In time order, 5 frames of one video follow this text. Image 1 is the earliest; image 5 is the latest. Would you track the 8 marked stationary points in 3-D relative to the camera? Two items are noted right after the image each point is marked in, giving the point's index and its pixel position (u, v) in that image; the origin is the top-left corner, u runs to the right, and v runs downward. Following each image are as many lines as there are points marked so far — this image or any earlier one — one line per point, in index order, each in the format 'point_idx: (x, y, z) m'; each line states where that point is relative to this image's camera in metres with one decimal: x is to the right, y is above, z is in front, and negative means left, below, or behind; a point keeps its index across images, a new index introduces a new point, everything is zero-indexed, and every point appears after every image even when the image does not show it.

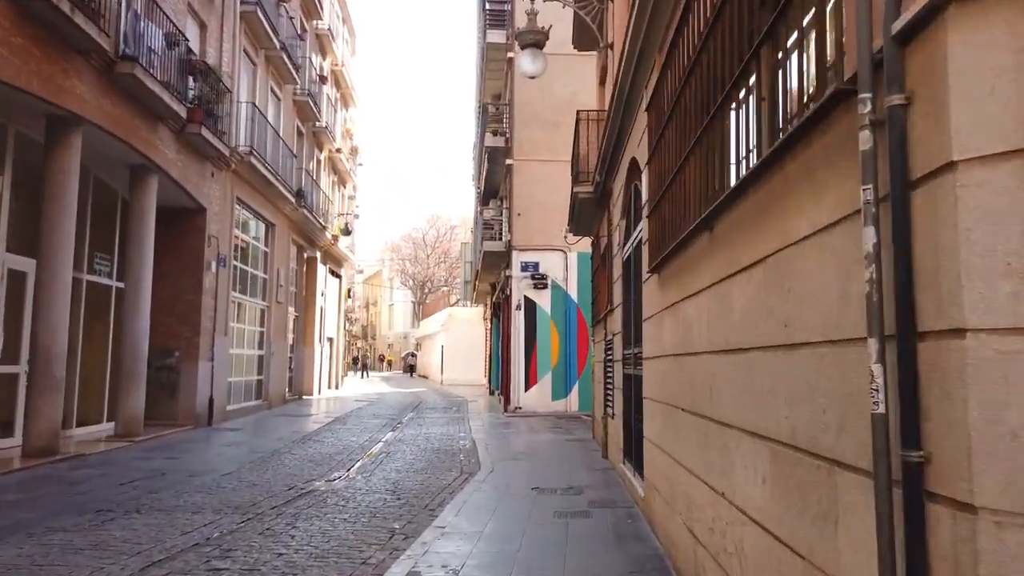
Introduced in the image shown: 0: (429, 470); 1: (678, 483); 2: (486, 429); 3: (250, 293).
0: (-1.2, -2.5, +10.4) m
1: (+1.1, -1.3, +4.8) m
2: (-0.6, -3.1, +16.5) m
3: (-7.0, -0.1, +19.8) m
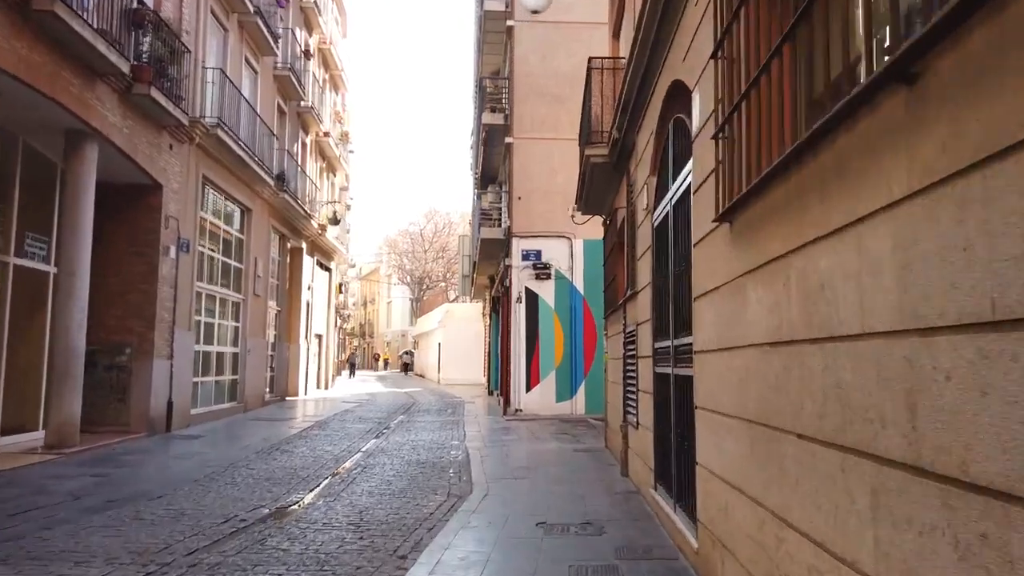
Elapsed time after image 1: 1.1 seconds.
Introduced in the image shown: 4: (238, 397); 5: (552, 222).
0: (-1.2, -2.3, +8.4) m
1: (+1.1, -1.1, +2.9) m
2: (-0.6, -2.9, +14.5) m
3: (-7.0, +0.1, +17.9) m
4: (-7.1, -2.8, +19.3) m
5: (+1.0, +1.7, +19.8) m
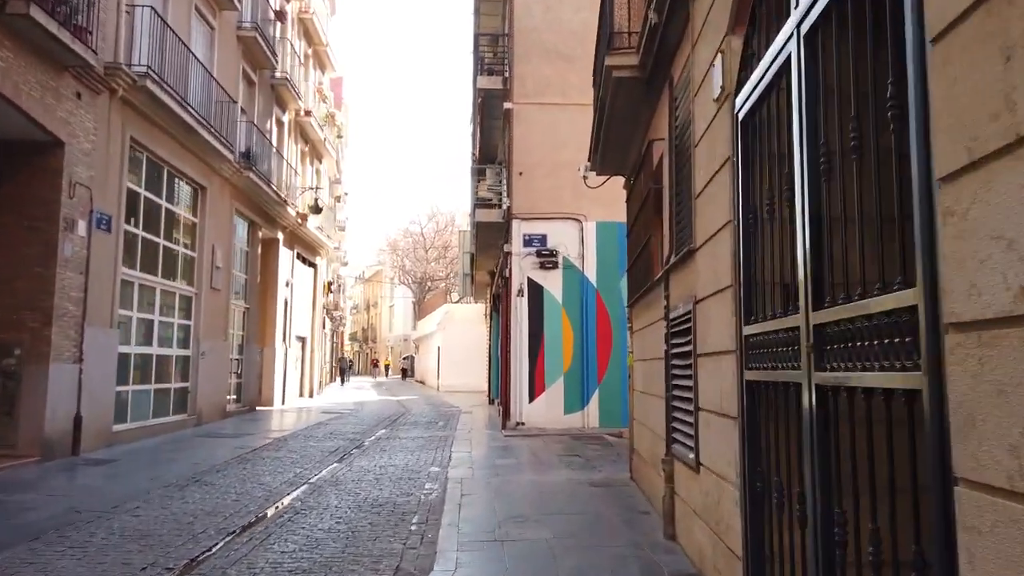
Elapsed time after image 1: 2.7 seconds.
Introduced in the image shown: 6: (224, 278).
0: (-1.3, -2.0, +5.4) m
1: (+0.9, -0.7, -0.1) m
2: (-0.6, -2.7, +11.5) m
3: (-7.0, +0.3, +14.9) m
4: (-7.1, -2.6, +16.3) m
5: (+1.0, +1.9, +16.8) m
6: (-7.0, +0.2, +18.2) m
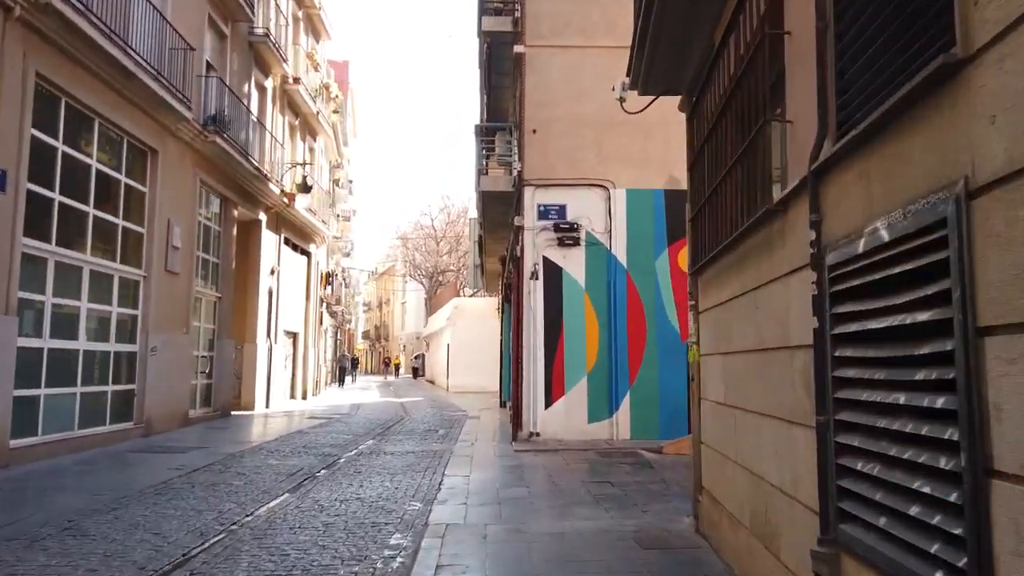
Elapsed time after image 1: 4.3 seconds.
0: (-1.3, -1.7, +2.5) m
1: (+0.7, -0.4, -3.1) m
2: (-0.5, -2.3, +8.6) m
3: (-6.9, +0.6, +12.2) m
4: (-6.9, -2.3, +13.5) m
5: (+1.2, +2.3, +13.8) m
6: (-6.8, +0.6, +15.4) m
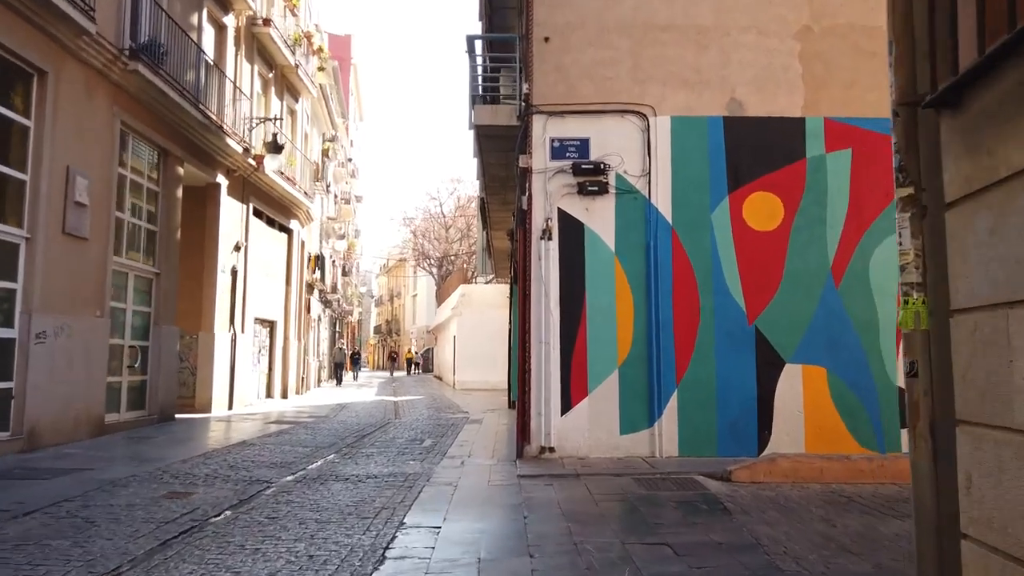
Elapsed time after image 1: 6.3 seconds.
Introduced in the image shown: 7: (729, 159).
0: (-1.5, -1.3, -1.0) m
1: (+0.4, 0.0, -6.6) m
2: (-0.6, -1.8, +5.0) m
3: (-6.8, +1.1, +8.7) m
4: (-6.8, -1.8, +10.1) m
5: (+1.3, +2.8, +10.2) m
6: (-6.7, +1.1, +12.0) m
7: (+3.0, +1.8, +10.1) m
